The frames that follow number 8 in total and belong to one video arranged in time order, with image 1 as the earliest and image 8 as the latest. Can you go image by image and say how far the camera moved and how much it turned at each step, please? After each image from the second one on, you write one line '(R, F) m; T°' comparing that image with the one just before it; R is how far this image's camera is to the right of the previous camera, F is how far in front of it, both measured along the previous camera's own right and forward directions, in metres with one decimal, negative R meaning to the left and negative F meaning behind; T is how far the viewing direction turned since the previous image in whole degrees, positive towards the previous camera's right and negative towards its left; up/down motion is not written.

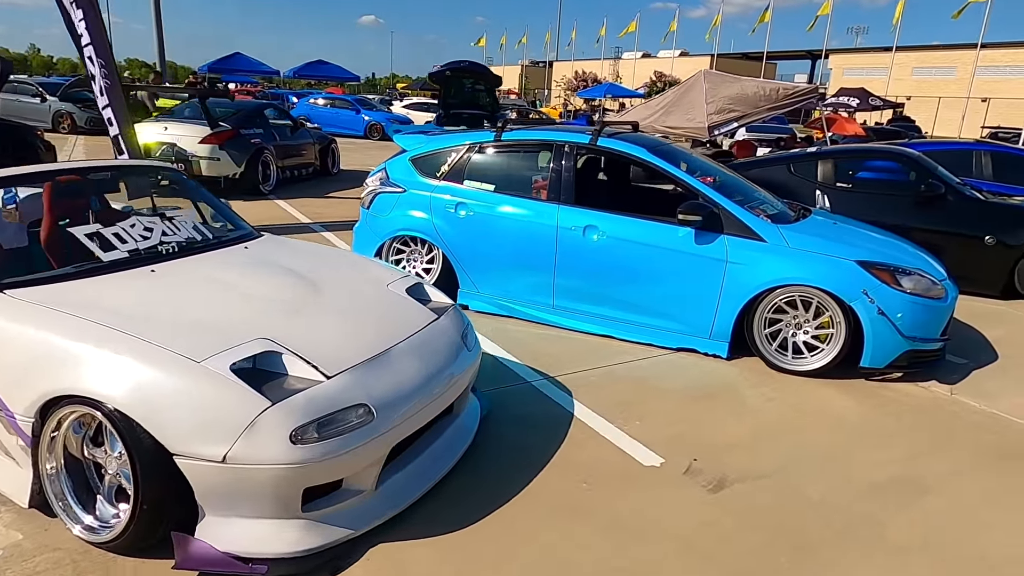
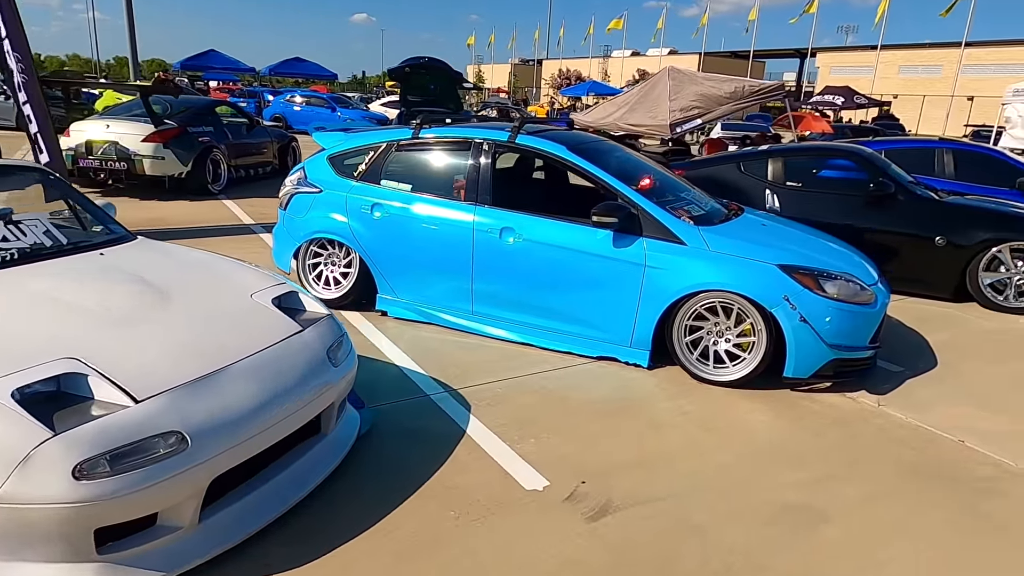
(+0.5, +0.2) m; +1°
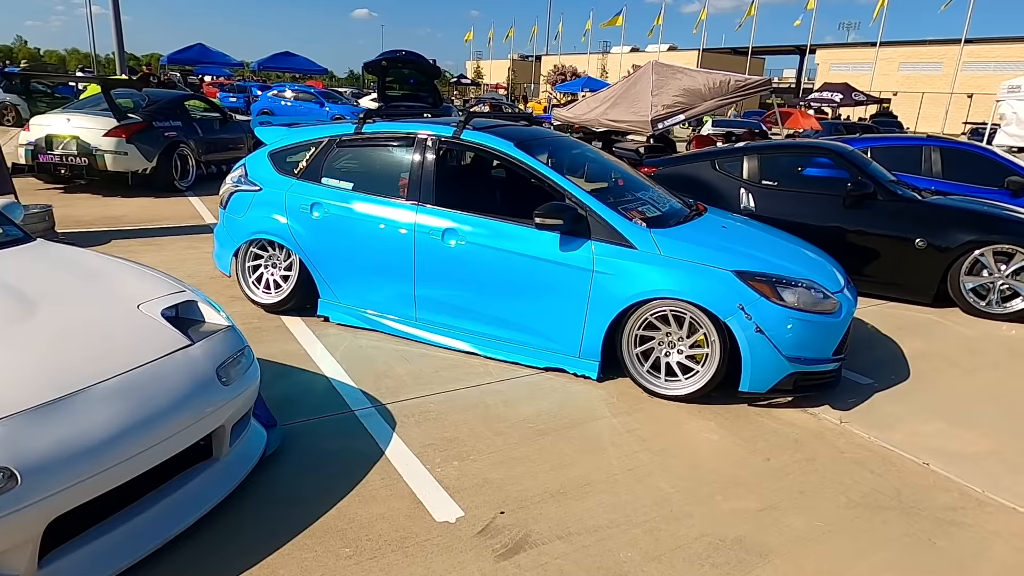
(+0.3, +0.3) m; 0°
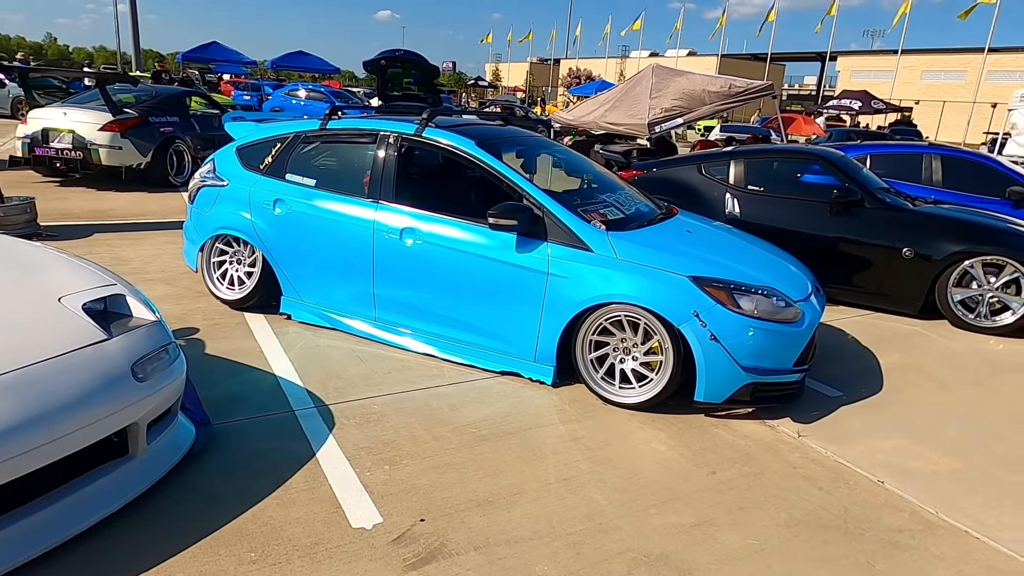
(+0.3, +0.1) m; -1°
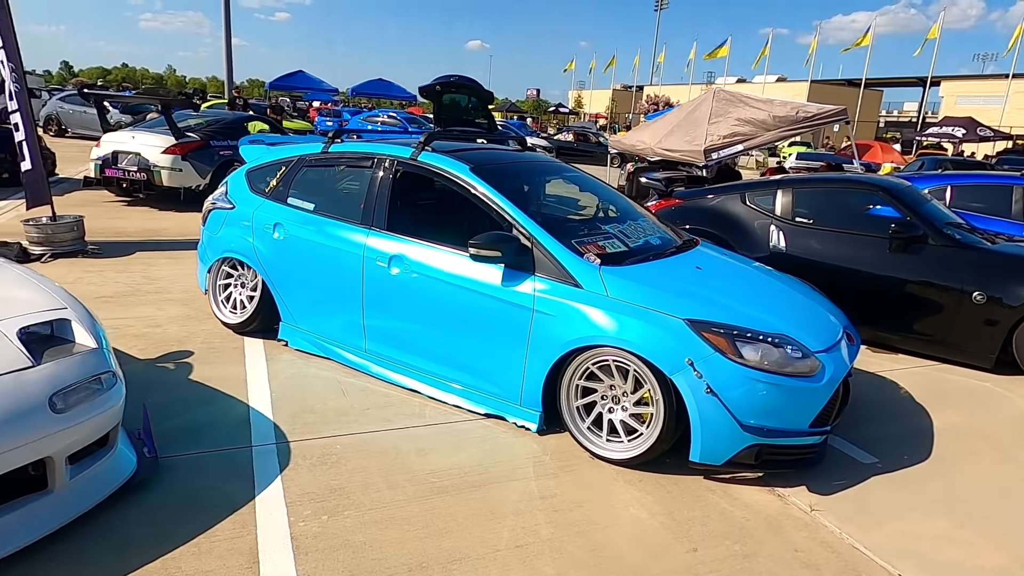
(+0.5, +0.3) m; -7°
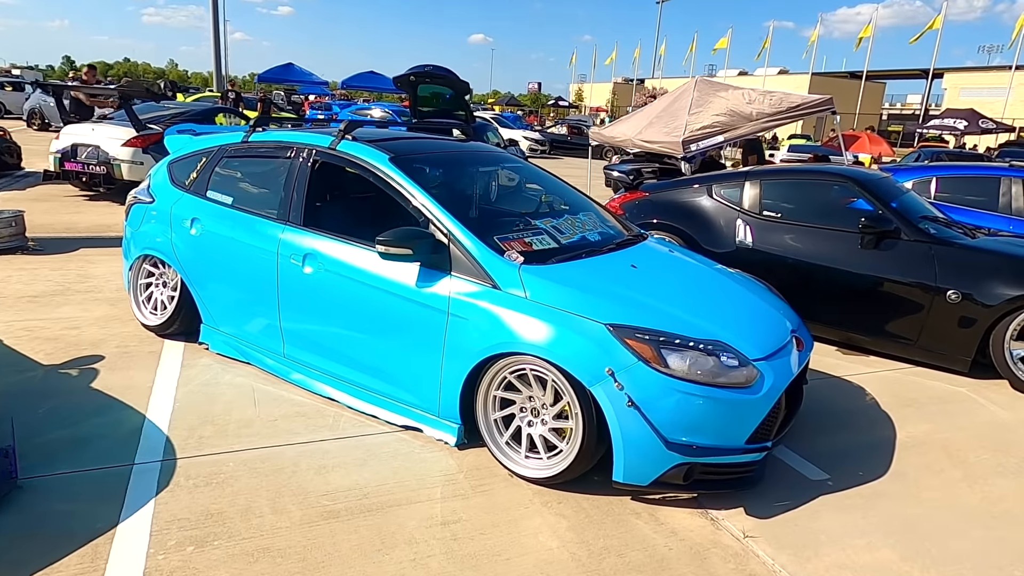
(+0.4, +0.3) m; 0°
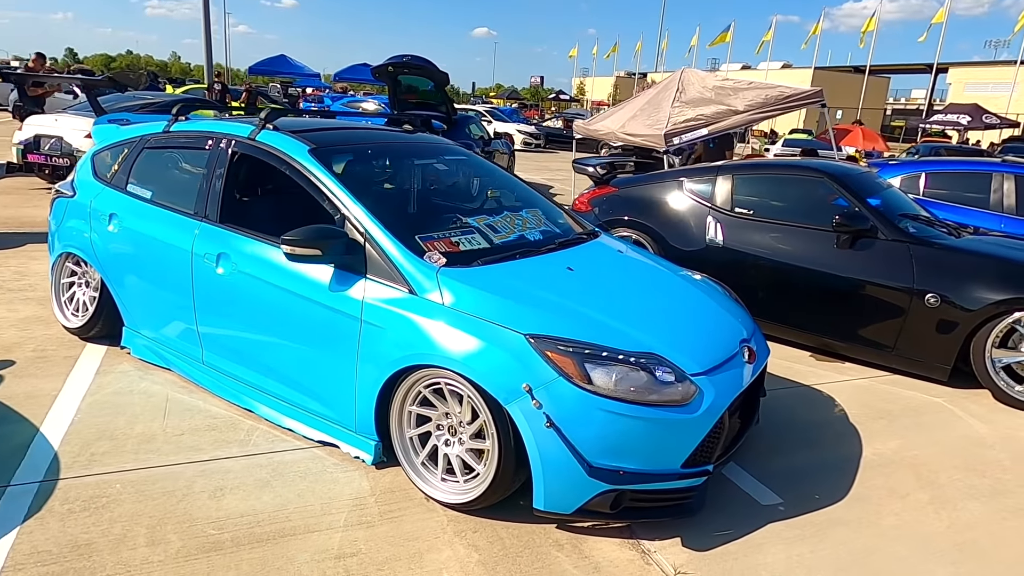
(+0.3, +0.3) m; 0°
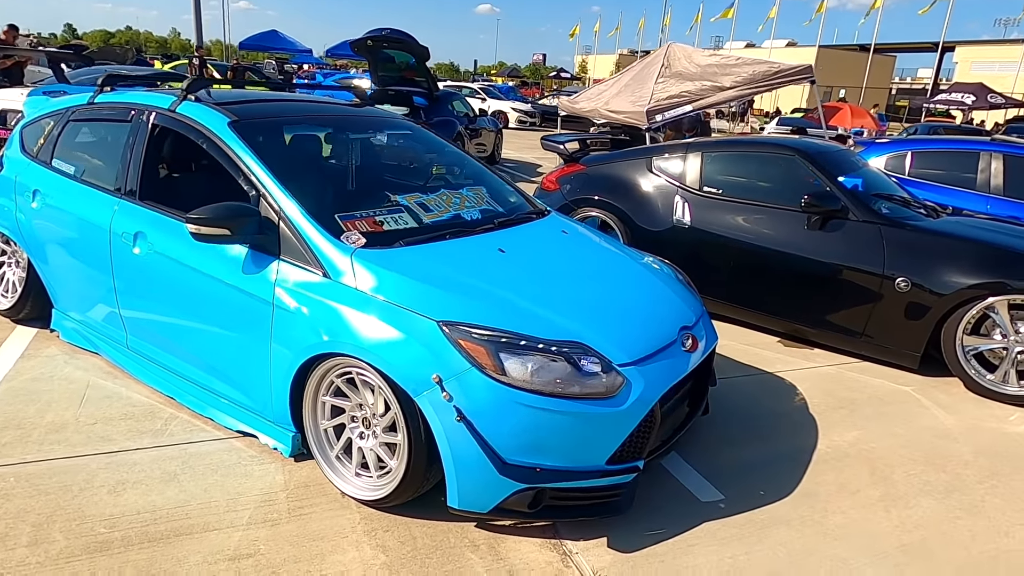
(+0.3, +0.2) m; 0°
